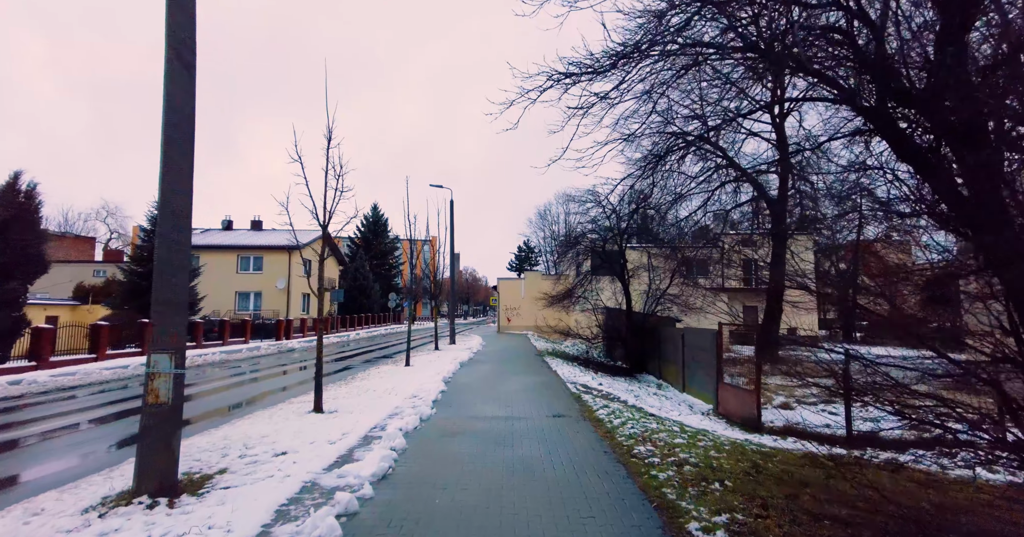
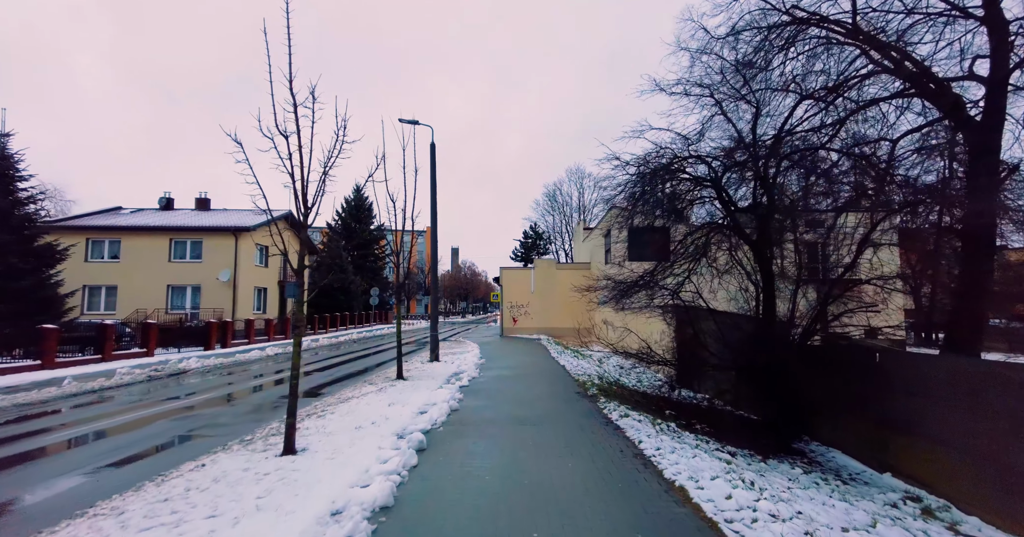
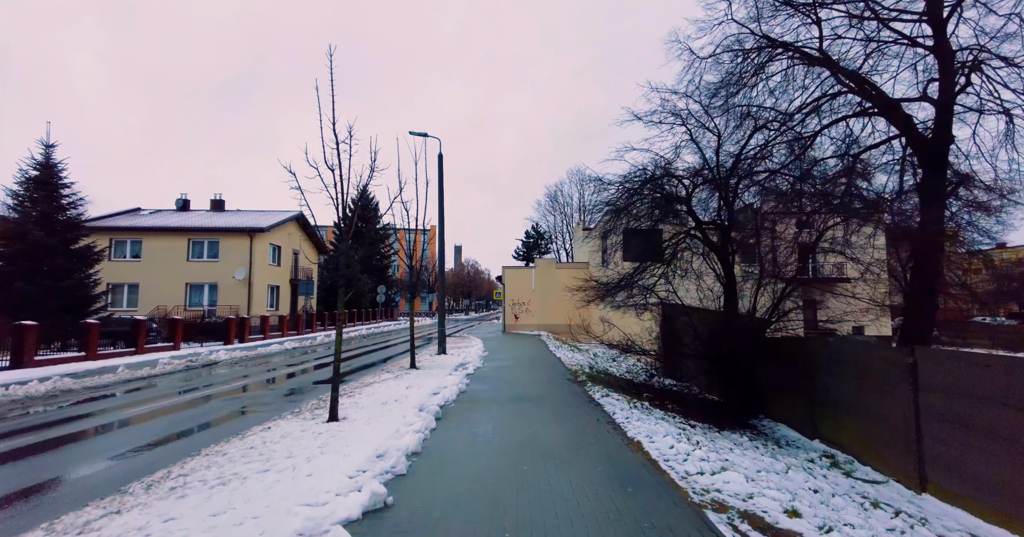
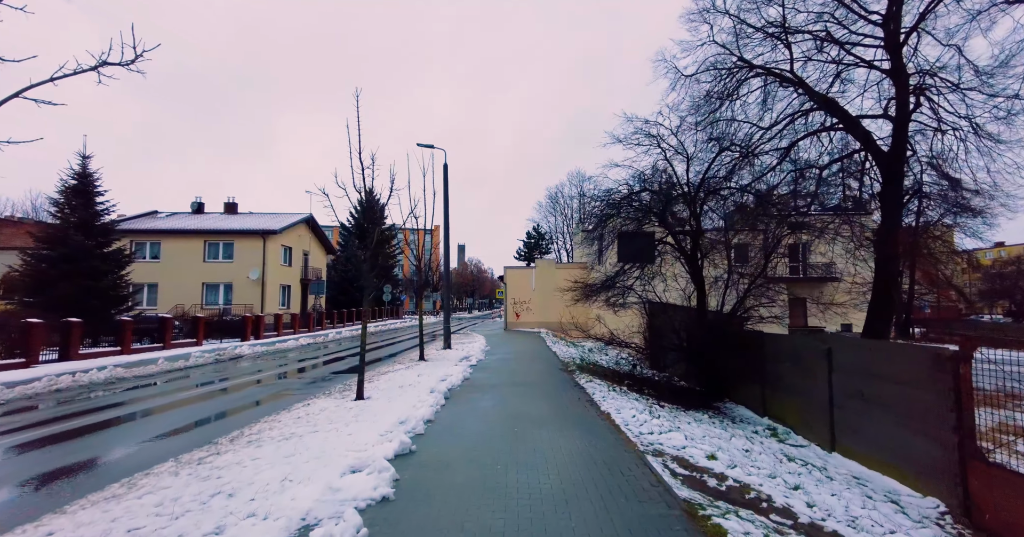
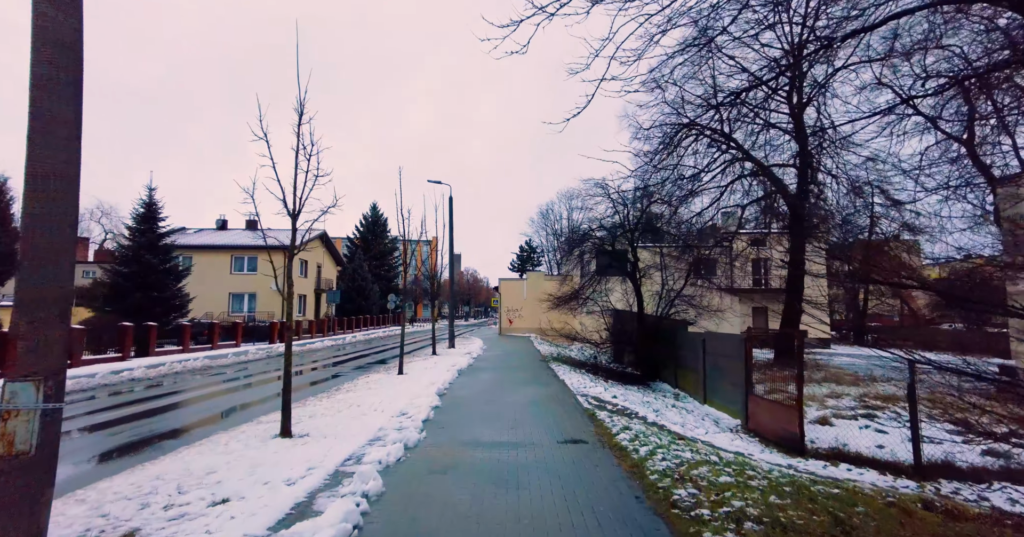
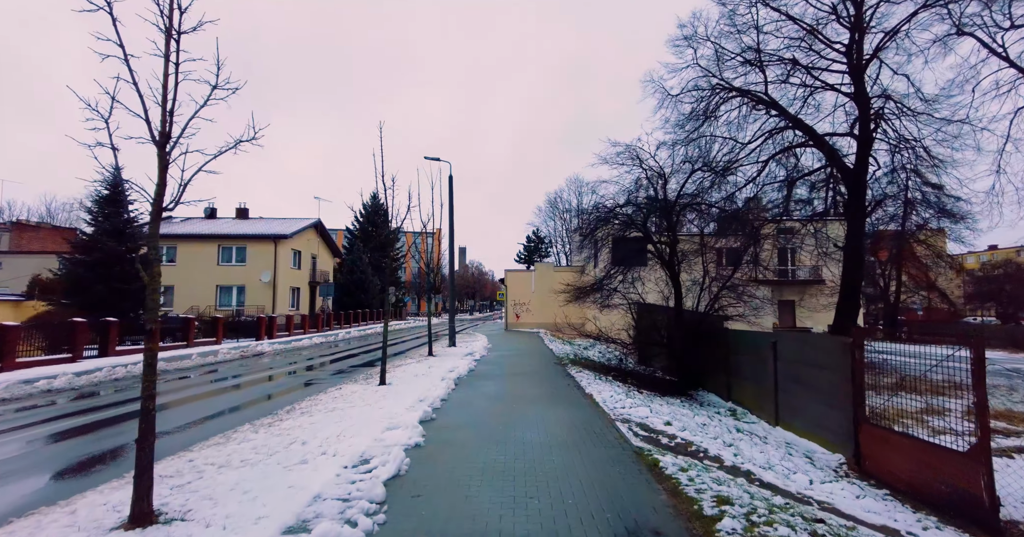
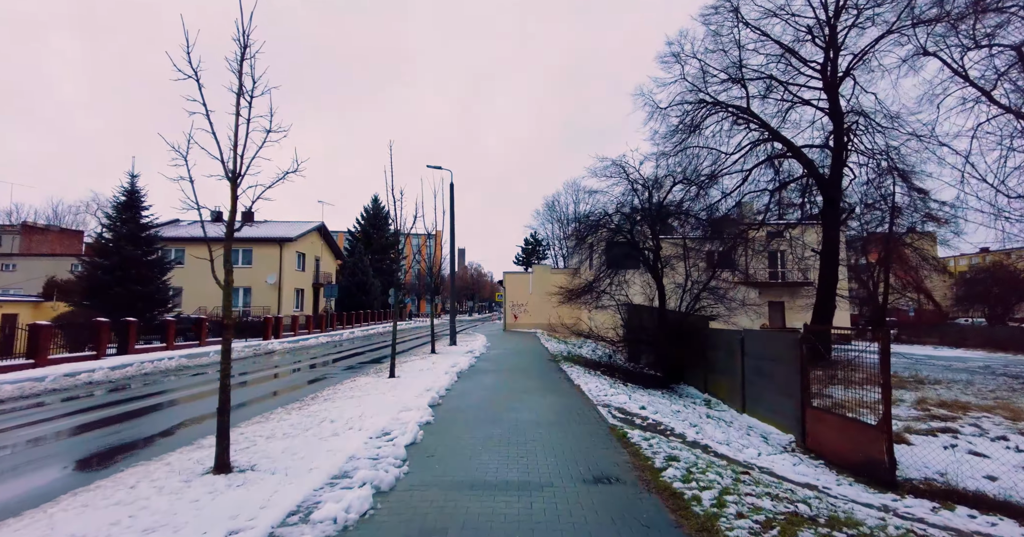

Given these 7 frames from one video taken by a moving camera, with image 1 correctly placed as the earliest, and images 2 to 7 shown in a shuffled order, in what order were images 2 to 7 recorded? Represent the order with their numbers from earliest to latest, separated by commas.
5, 7, 6, 4, 3, 2
